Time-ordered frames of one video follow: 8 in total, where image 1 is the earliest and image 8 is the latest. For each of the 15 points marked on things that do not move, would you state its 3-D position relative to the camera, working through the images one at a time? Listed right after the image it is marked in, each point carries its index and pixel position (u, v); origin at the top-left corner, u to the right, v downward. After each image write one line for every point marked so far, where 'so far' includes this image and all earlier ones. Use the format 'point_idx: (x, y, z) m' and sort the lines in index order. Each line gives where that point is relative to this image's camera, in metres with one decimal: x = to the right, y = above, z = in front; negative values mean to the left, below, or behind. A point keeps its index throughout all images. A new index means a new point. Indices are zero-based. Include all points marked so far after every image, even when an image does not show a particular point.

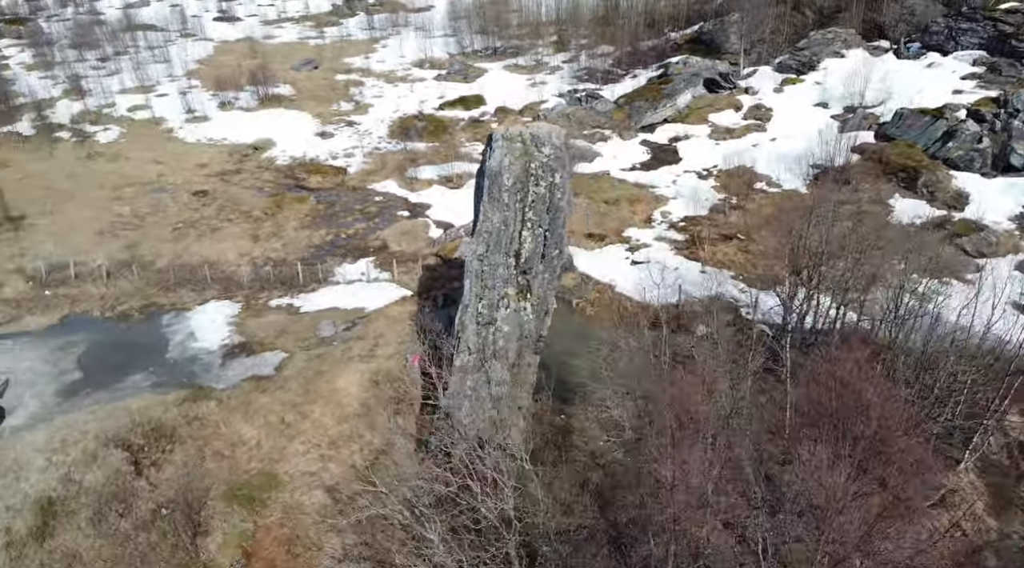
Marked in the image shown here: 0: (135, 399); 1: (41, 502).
0: (-7.7, -2.4, +17.2) m
1: (-7.8, -3.7, +14.2) m
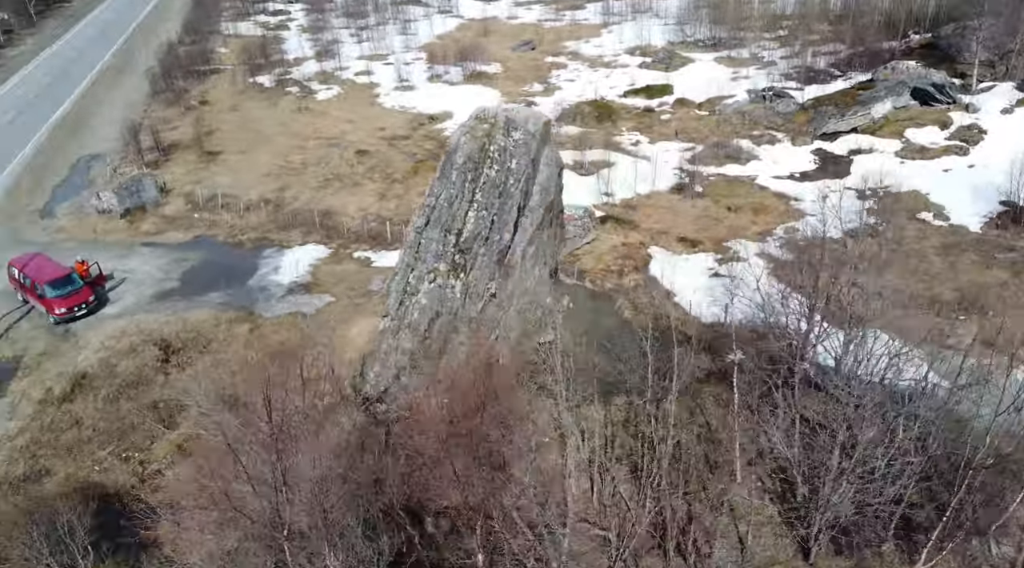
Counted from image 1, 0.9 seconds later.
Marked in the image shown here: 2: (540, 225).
0: (-7.5, -0.7, +20.2) m
1: (-8.9, -2.0, +17.4) m
2: (+0.6, +1.1, +16.1) m
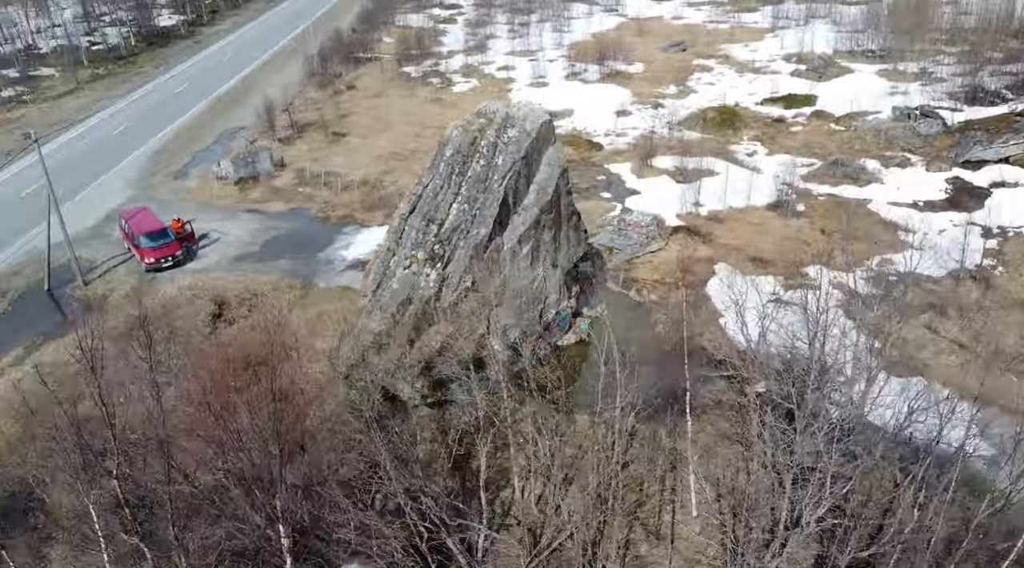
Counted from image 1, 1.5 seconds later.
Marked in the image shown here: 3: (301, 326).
0: (-6.5, +0.2, +21.9) m
1: (-8.6, -0.9, +19.5) m
2: (+0.6, +1.0, +15.9) m
3: (-4.9, -1.0, +19.2) m
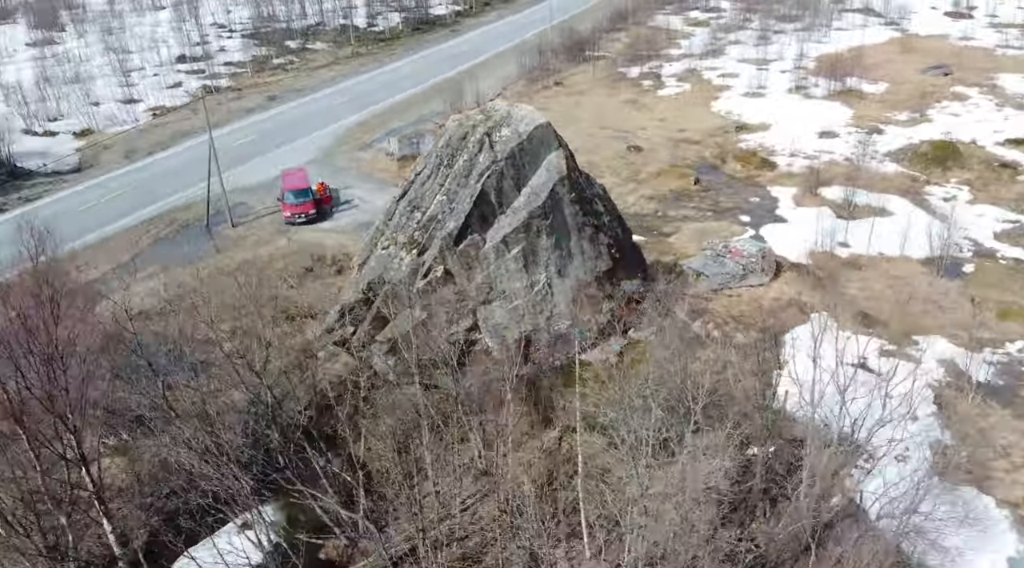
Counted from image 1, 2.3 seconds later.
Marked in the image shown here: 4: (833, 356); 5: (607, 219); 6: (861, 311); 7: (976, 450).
0: (-4.0, +1.1, +23.7) m
1: (-6.9, +0.5, +22.3) m
2: (+0.5, +0.9, +15.5) m
3: (-3.7, -0.2, +20.7) m
4: (+7.0, -1.6, +18.2) m
5: (+1.9, +1.3, +16.9) m
6: (+8.3, -0.6, +19.9) m
7: (+8.6, -3.1, +15.6) m
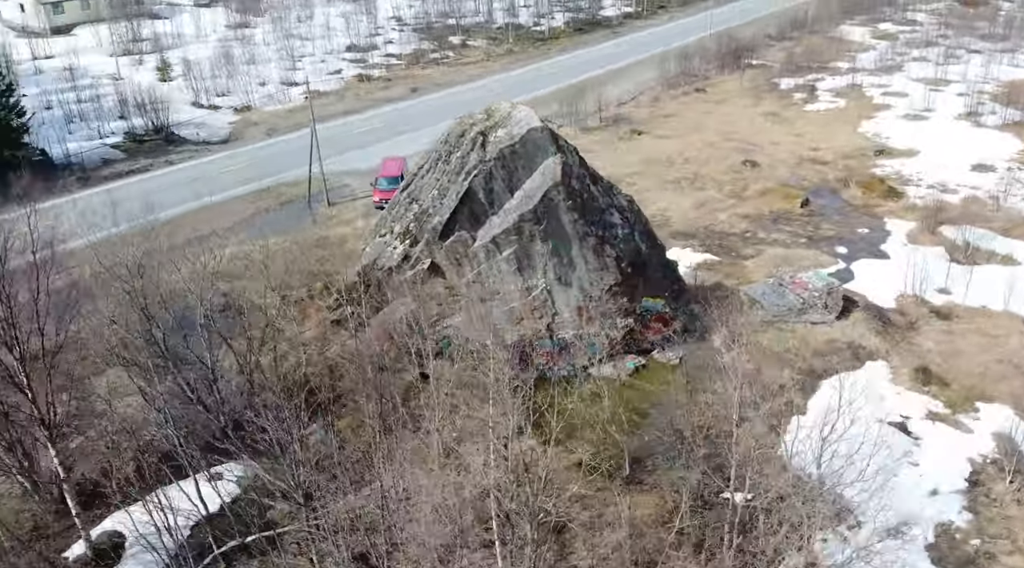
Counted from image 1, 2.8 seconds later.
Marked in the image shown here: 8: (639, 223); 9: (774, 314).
0: (-1.9, +1.4, +24.3) m
1: (-5.2, +1.2, +23.7) m
2: (+0.4, +0.8, +15.3) m
3: (-2.5, +0.1, +21.3) m
4: (+6.9, -2.4, +16.4) m
5: (+2.1, +1.0, +16.4) m
6: (+8.7, -1.7, +17.8) m
7: (+7.7, -4.1, +13.5) m
8: (+2.5, +1.3, +17.1) m
9: (+6.1, -0.7, +19.4) m
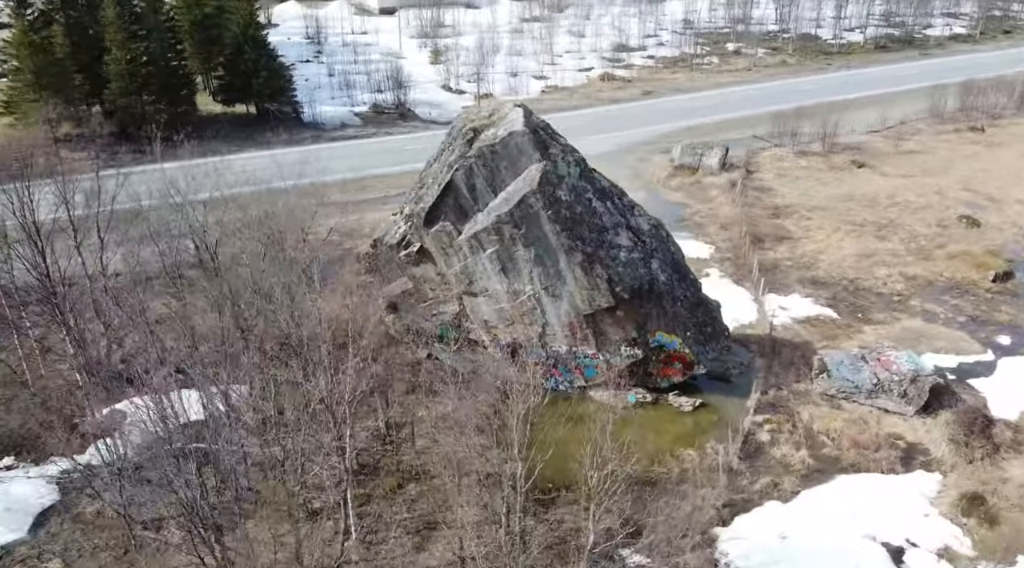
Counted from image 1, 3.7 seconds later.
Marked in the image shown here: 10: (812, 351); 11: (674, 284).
0: (+1.7, +1.4, +24.3) m
1: (-1.5, +1.9, +25.1) m
2: (+0.1, +0.7, +15.1) m
3: (-0.2, +0.3, +21.9) m
4: (+5.7, -3.8, +13.6) m
5: (+2.1, +0.5, +15.4) m
6: (+8.0, -3.5, +14.1) m
7: (+4.9, -5.5, +10.8) m
8: (+2.8, +0.7, +16.0) m
9: (+6.5, -2.1, +16.7) m
10: (+6.5, -1.5, +18.2) m
11: (+3.1, 0.0, +16.1) m
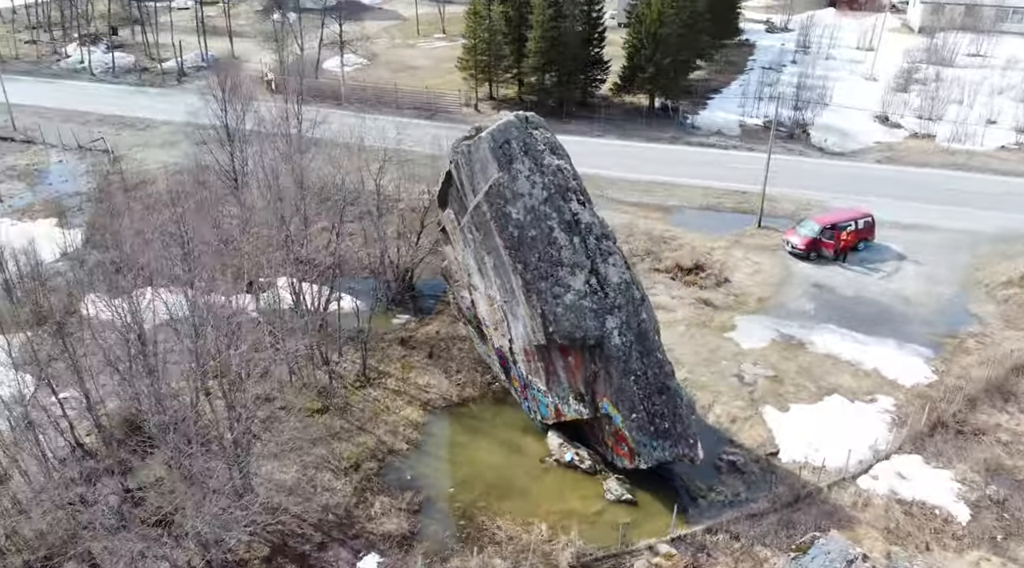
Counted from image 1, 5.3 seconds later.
0: (+6.9, -0.5, +20.8) m
1: (+5.3, +0.9, +23.4) m
2: (-0.4, +0.6, +15.1) m
3: (+3.6, -0.5, +20.4) m
4: (+0.9, -5.3, +10.9) m
5: (+1.0, -0.3, +14.0) m
6: (+2.9, -5.8, +9.7) m
7: (-2.1, -6.2, +9.5) m
8: (+1.9, -0.4, +14.0) m
9: (+4.0, -4.3, +12.4) m
10: (+5.3, -3.9, +13.5) m
11: (+2.0, -1.2, +13.9) m
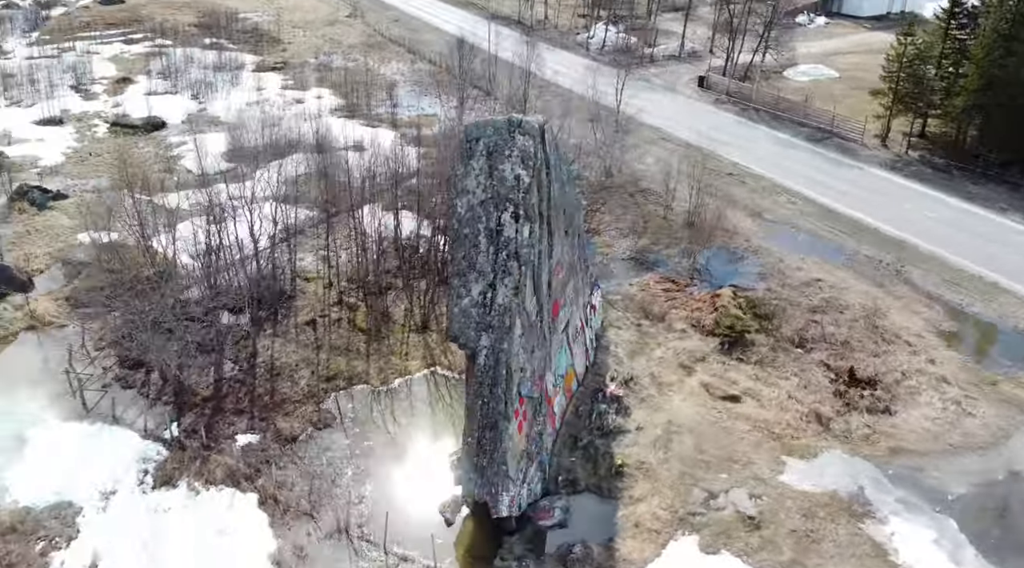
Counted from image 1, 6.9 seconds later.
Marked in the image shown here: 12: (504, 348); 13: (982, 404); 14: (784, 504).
0: (+7.6, -3.4, +15.1) m
1: (+8.7, -1.9, +17.8) m
2: (-0.7, +0.8, +15.5) m
3: (+5.1, -2.2, +16.9) m
4: (-4.5, -4.6, +12.3) m
5: (-0.7, -0.4, +13.9) m
6: (-4.1, -5.6, +10.2) m
7: (-7.8, -4.3, +13.3) m
8: (-0.2, -0.8, +13.2) m
9: (-1.1, -4.9, +11.2) m
10: (+0.6, -5.1, +11.2) m
11: (-0.4, -1.5, +13.3) m
12: (-0.1, -1.0, +13.1) m
13: (+9.3, -2.7, +16.4) m
14: (+4.6, -3.7, +14.1) m
